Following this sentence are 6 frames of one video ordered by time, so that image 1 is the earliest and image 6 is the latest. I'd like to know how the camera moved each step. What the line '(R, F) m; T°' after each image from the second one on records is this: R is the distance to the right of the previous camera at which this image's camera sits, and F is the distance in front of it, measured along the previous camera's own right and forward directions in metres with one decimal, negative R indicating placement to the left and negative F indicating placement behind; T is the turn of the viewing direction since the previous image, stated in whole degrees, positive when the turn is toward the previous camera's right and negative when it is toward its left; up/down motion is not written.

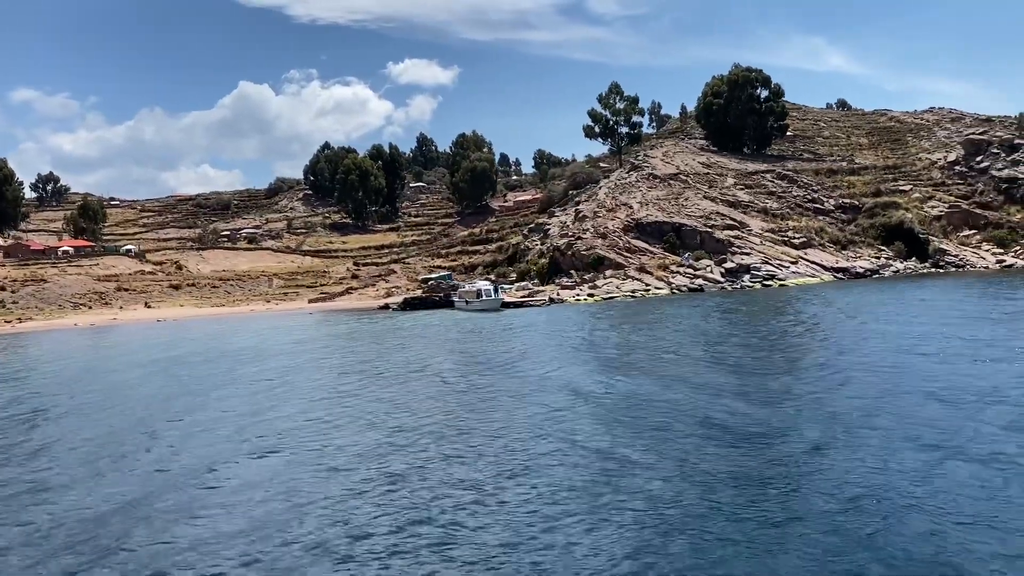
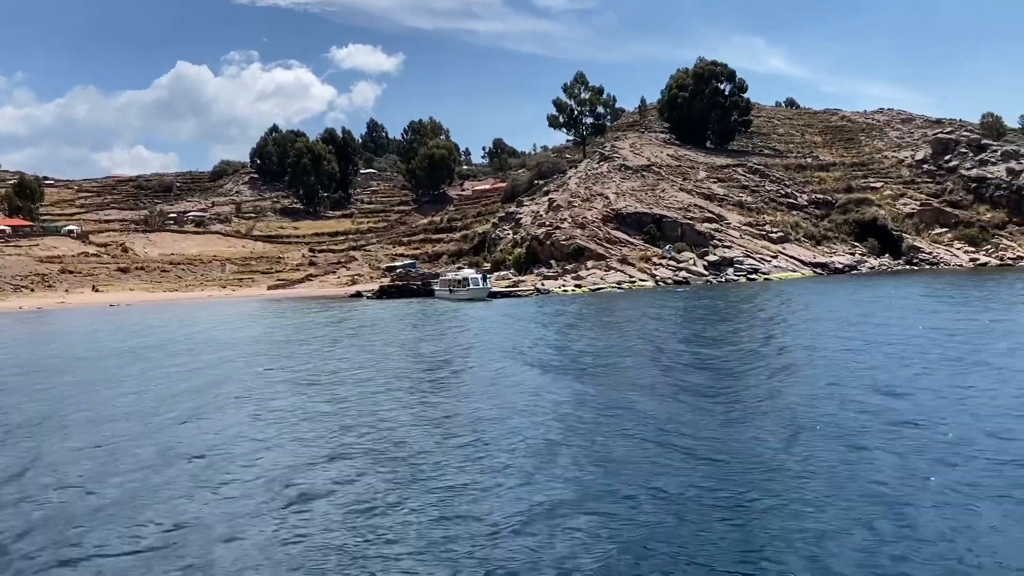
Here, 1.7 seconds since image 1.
(-1.5, +1.4) m; +4°
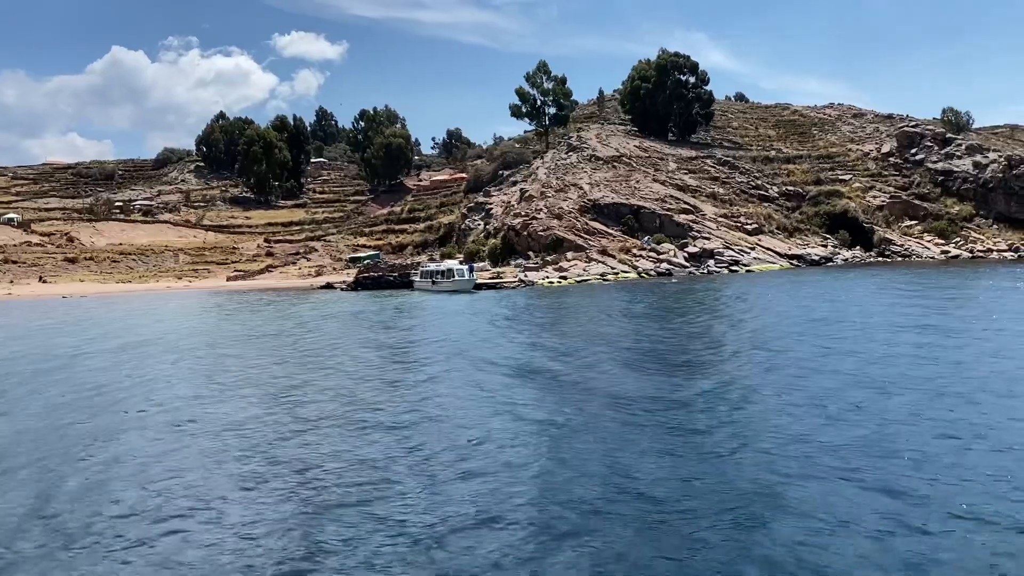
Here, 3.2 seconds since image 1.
(-1.3, +1.1) m; +4°
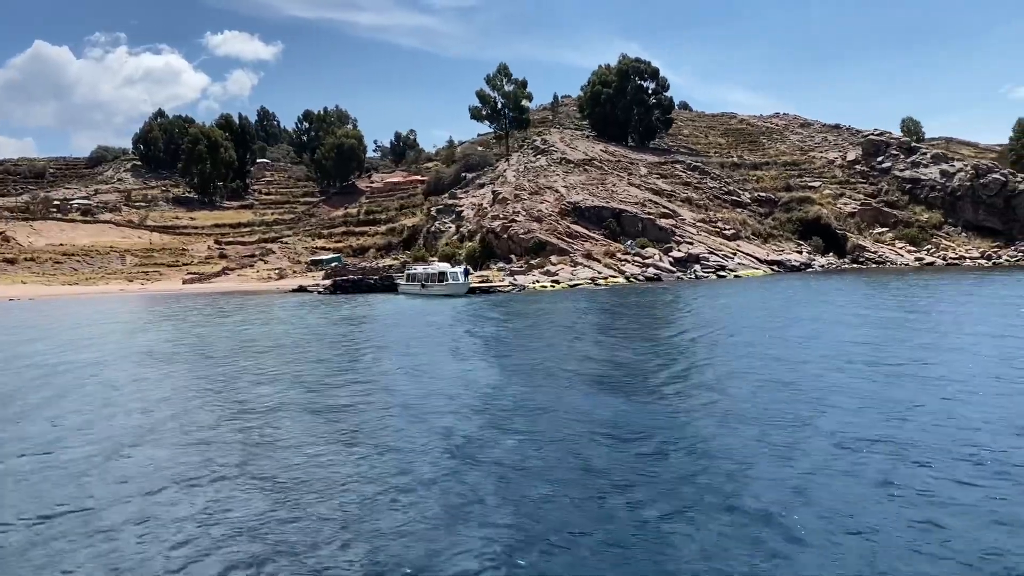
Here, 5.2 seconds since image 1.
(-1.8, +1.3) m; +4°
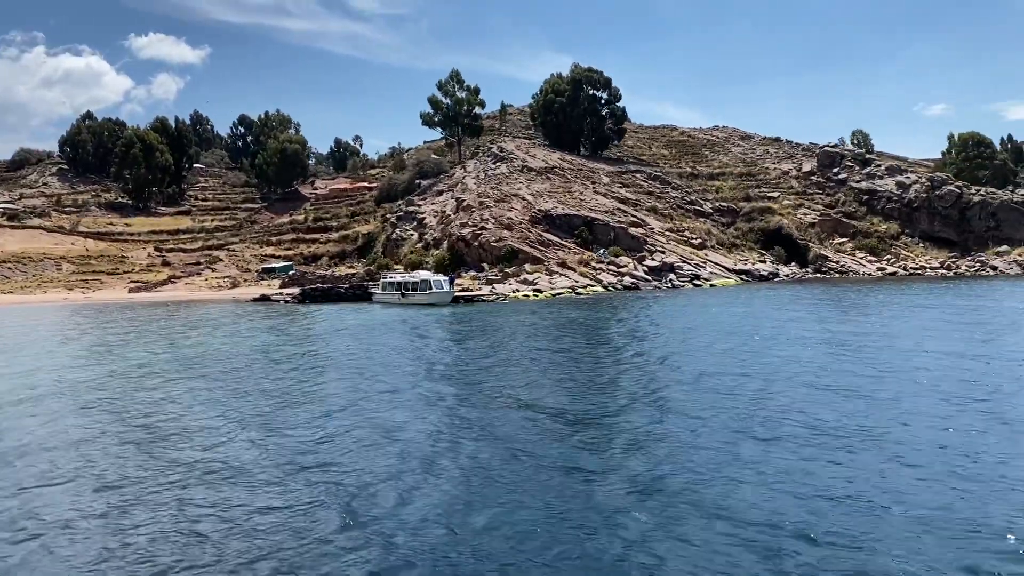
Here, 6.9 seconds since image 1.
(-1.6, +1.0) m; +4°
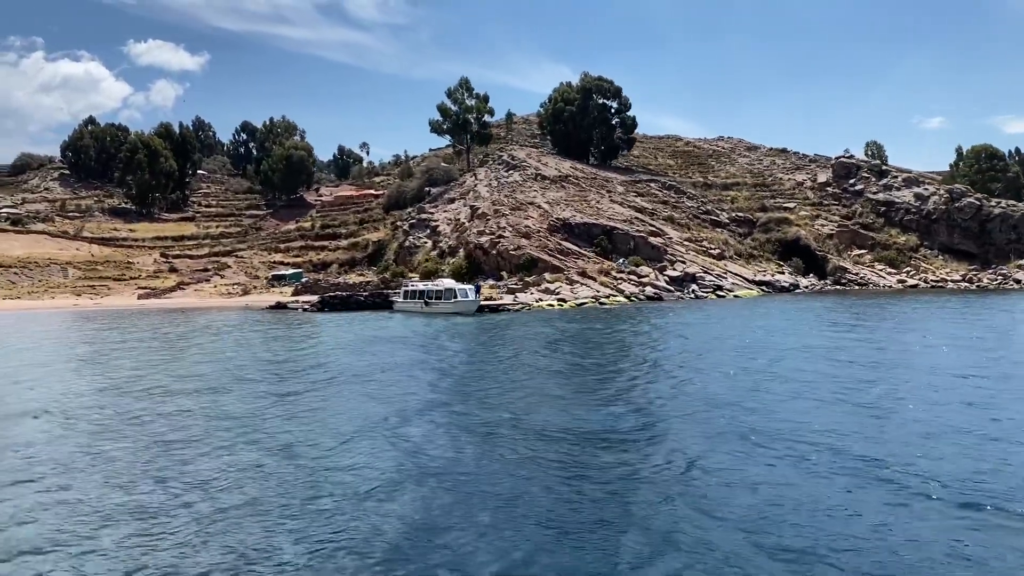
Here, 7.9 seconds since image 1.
(-0.9, +0.6) m; 0°
